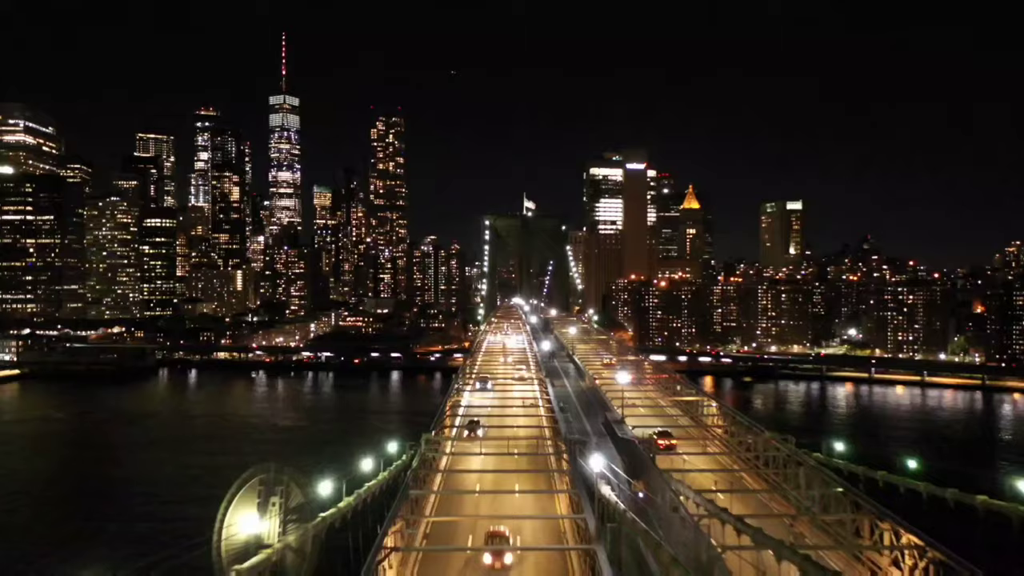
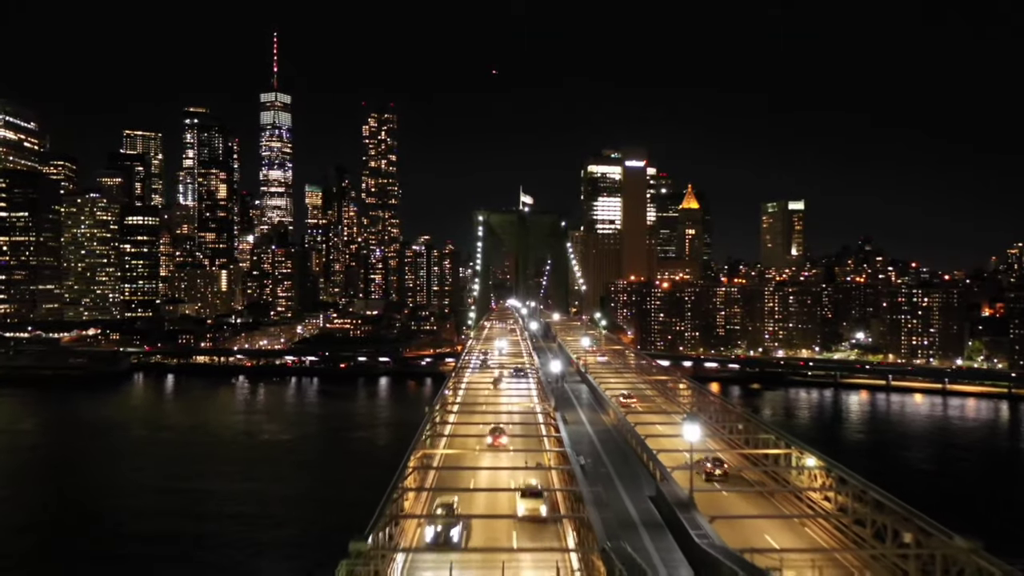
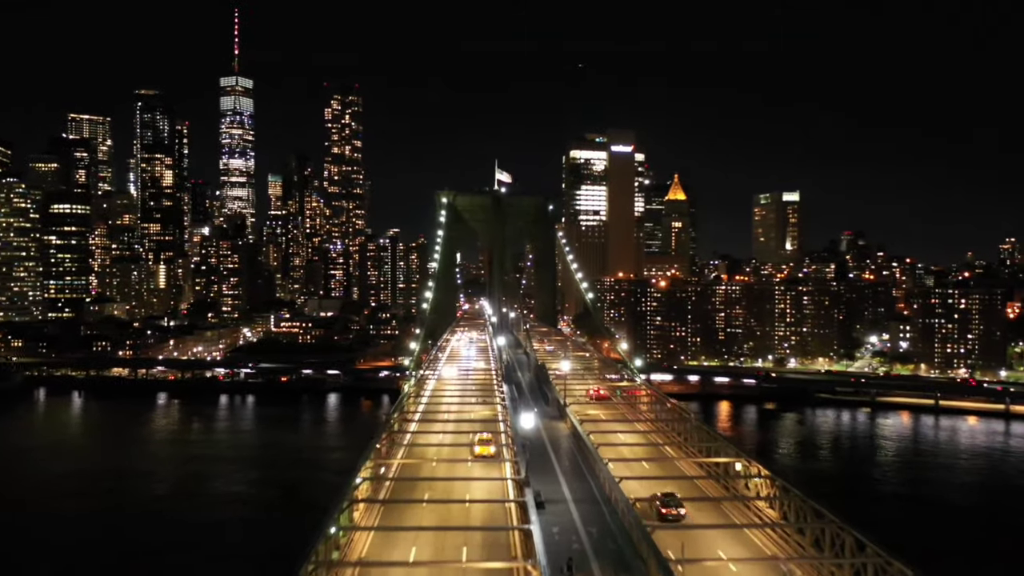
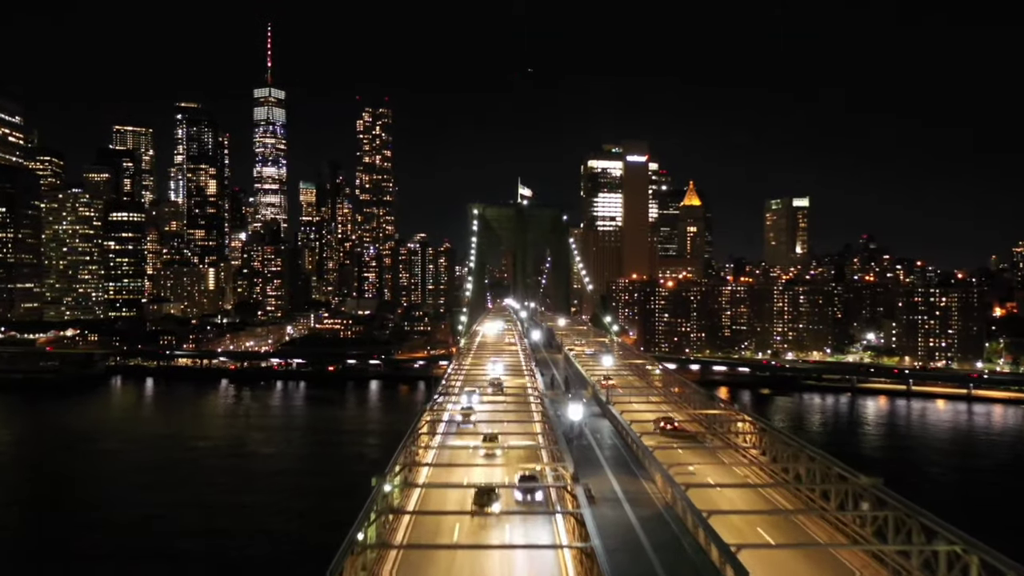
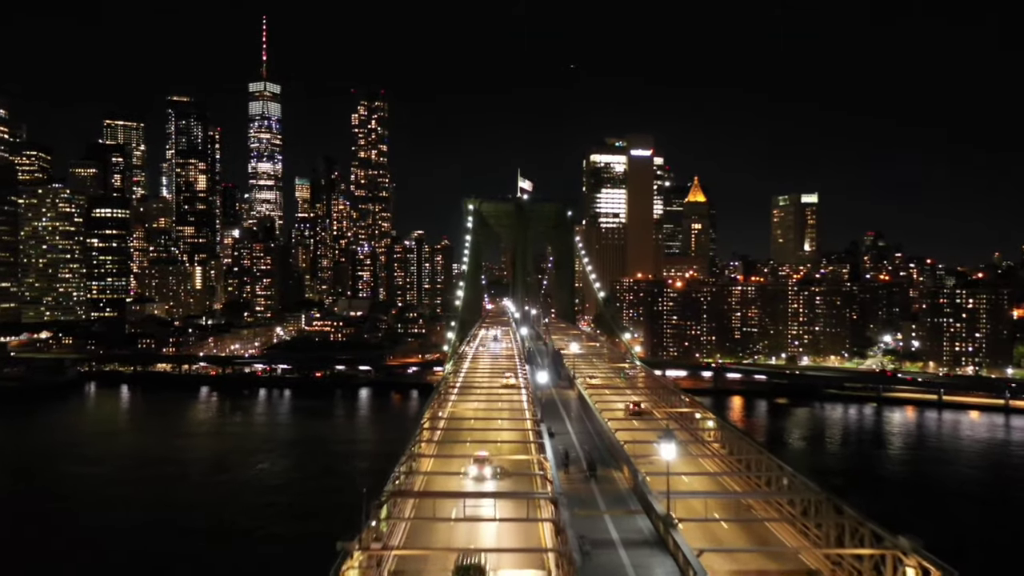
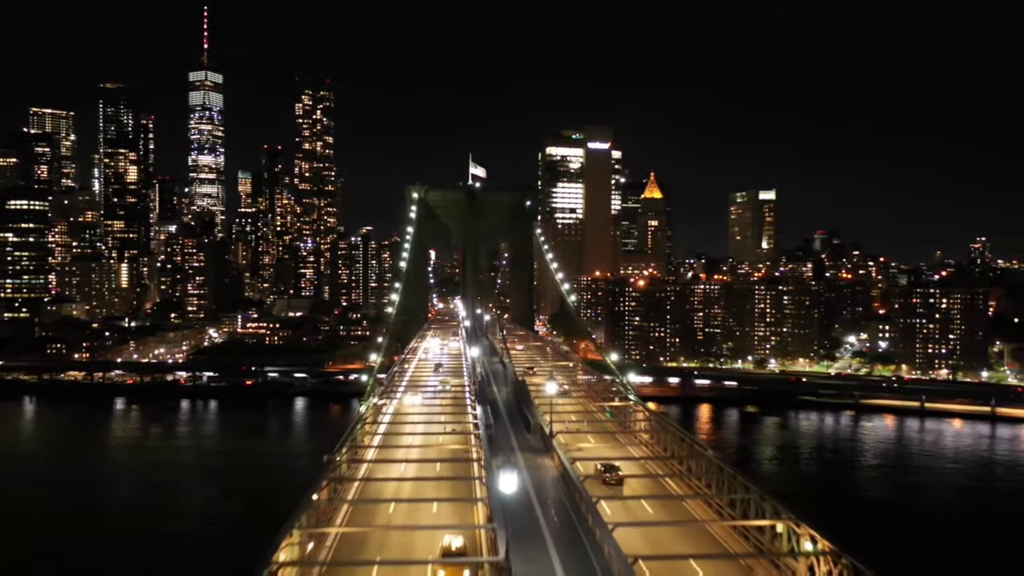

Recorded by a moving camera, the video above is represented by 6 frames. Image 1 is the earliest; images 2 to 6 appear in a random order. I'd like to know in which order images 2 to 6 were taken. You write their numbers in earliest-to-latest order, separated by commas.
2, 4, 5, 3, 6
